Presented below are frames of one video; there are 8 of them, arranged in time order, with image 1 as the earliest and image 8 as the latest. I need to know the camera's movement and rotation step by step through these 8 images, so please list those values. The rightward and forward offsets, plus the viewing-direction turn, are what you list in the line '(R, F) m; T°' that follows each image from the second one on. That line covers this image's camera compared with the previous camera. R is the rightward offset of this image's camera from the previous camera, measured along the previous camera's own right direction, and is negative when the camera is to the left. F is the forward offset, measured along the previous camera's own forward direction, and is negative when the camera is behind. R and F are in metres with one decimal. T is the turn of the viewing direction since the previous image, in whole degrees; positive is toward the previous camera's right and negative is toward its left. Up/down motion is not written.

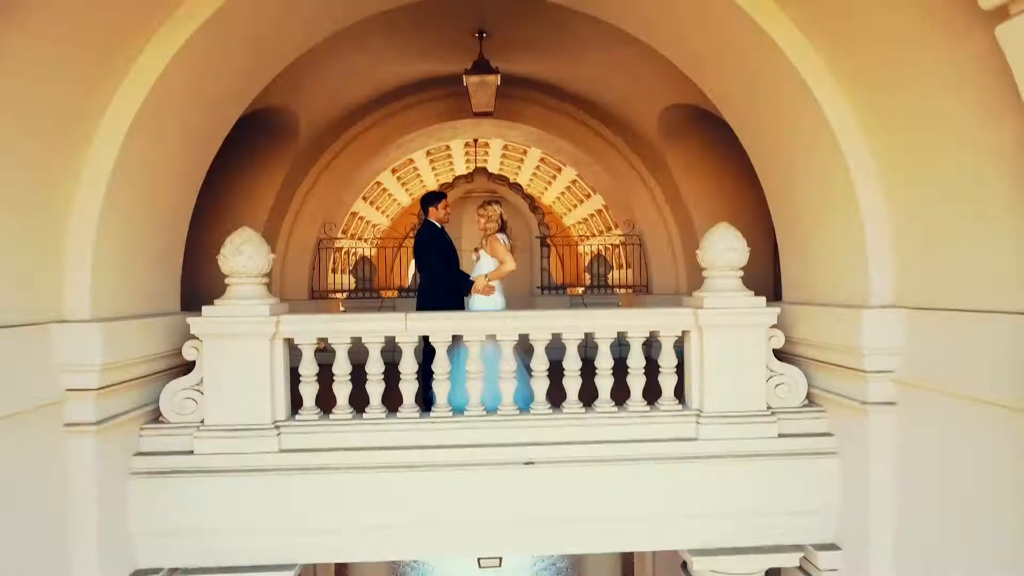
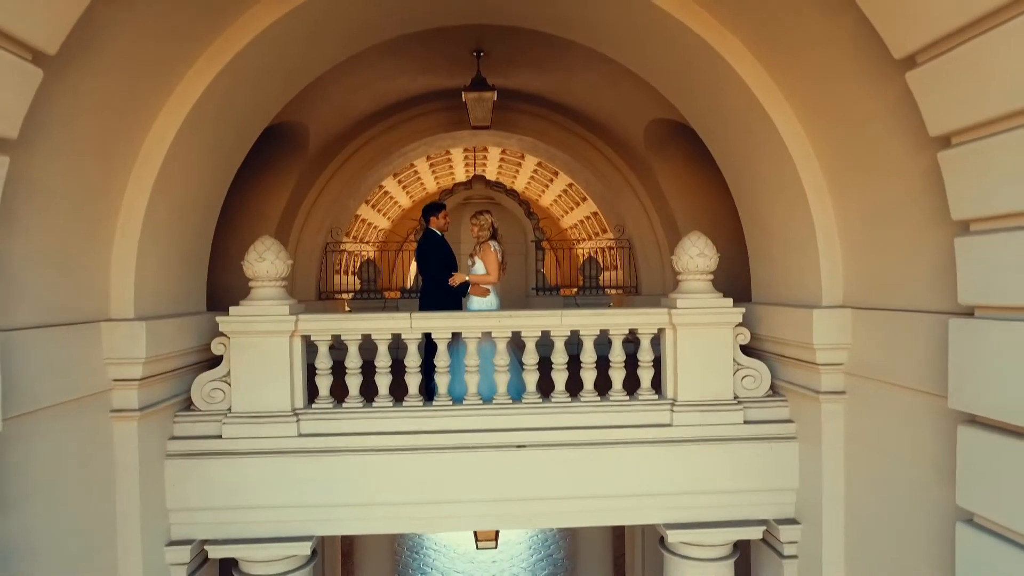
(0.0, -0.4) m; 0°
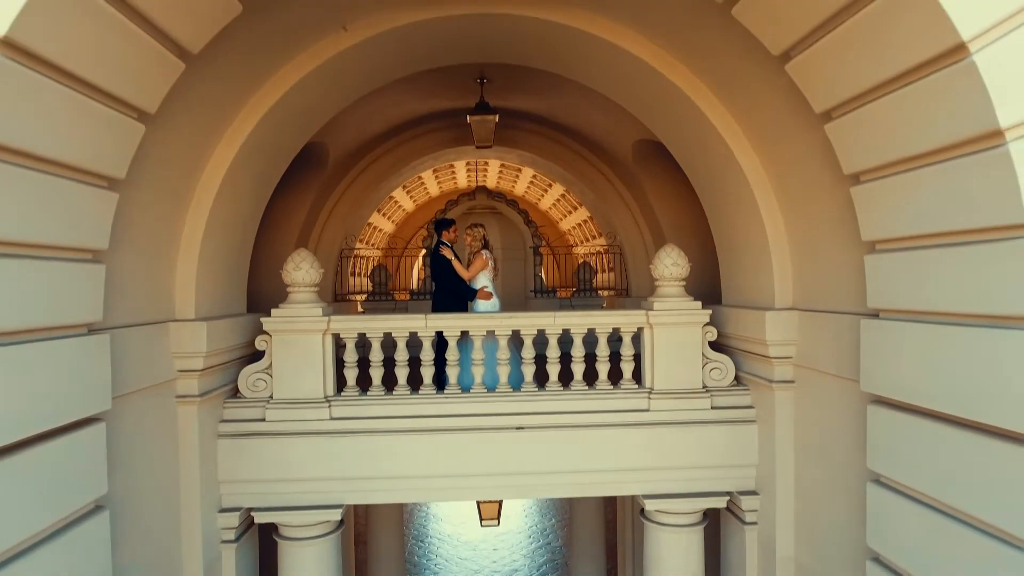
(0.0, -0.6) m; 0°
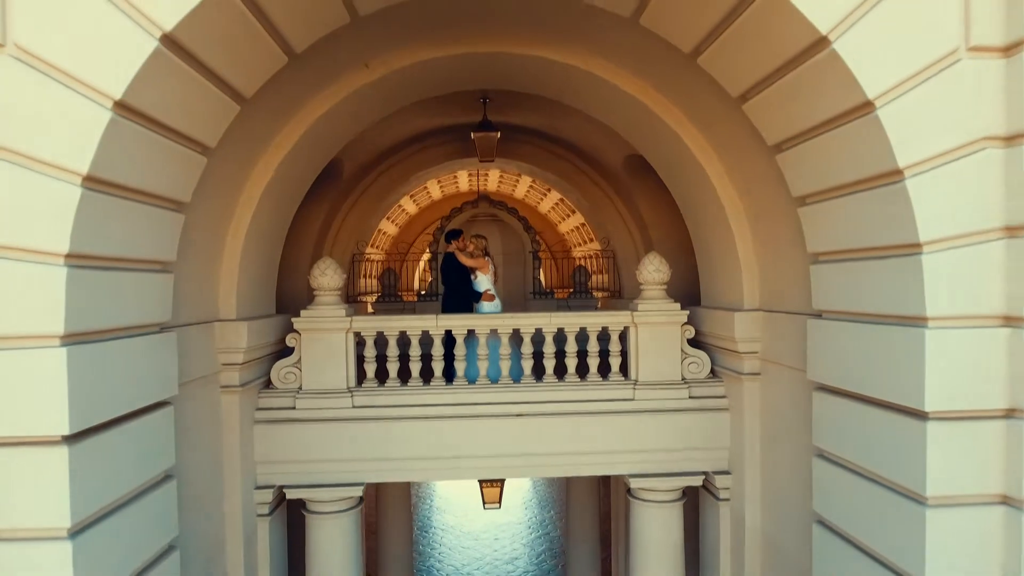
(0.0, -0.6) m; 0°
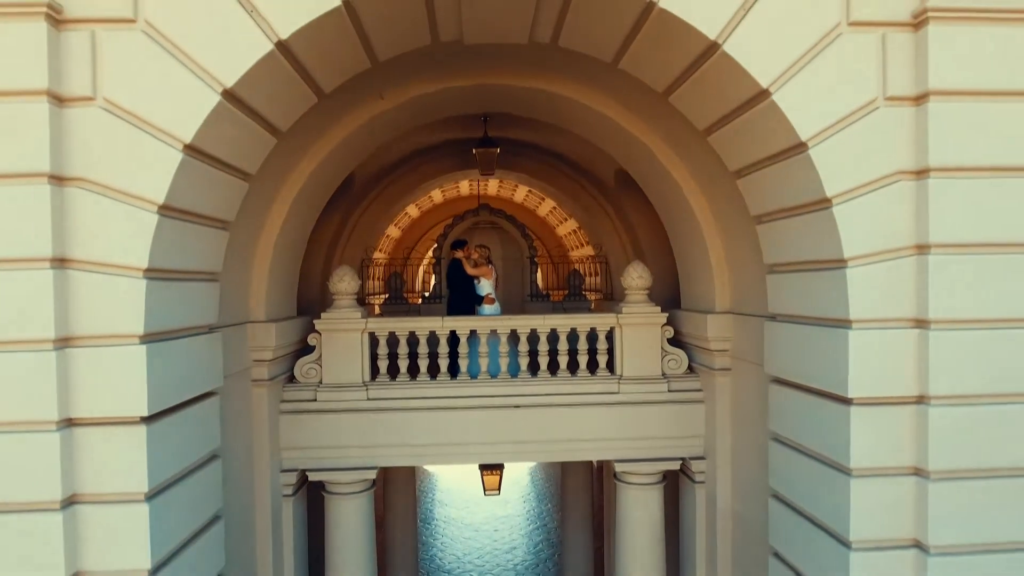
(0.0, -0.6) m; 0°
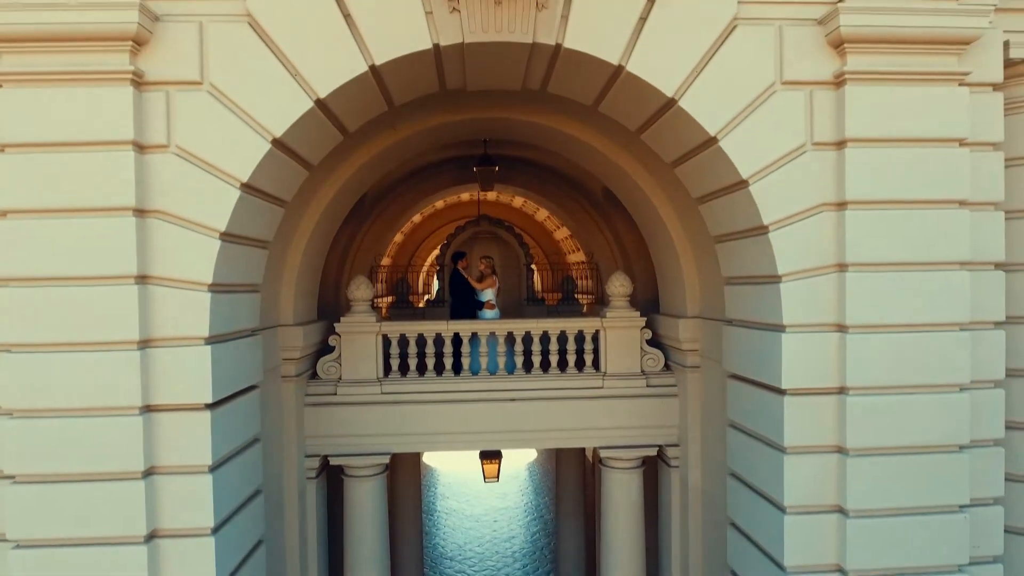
(0.0, -0.8) m; 0°
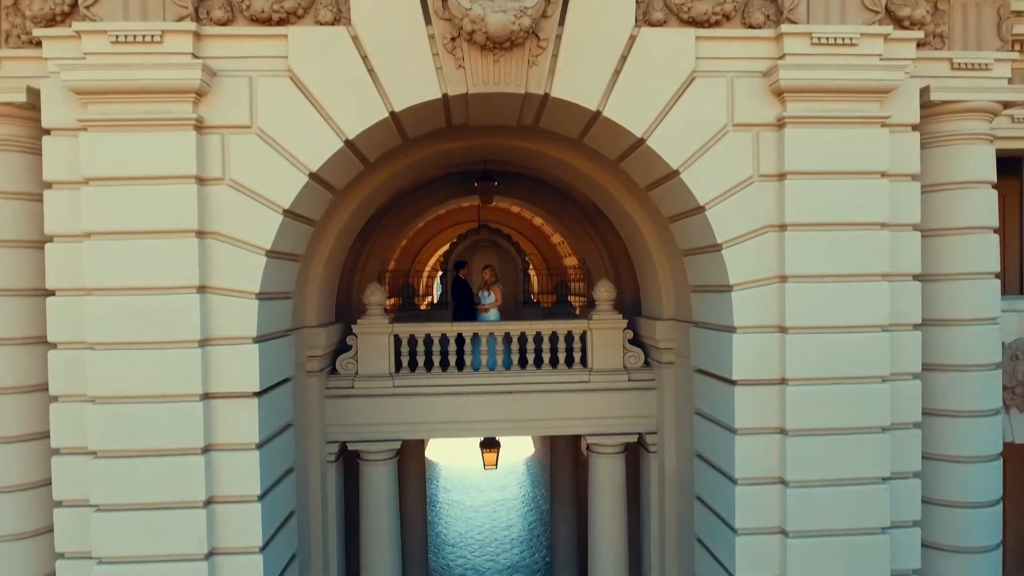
(0.0, -0.8) m; 0°
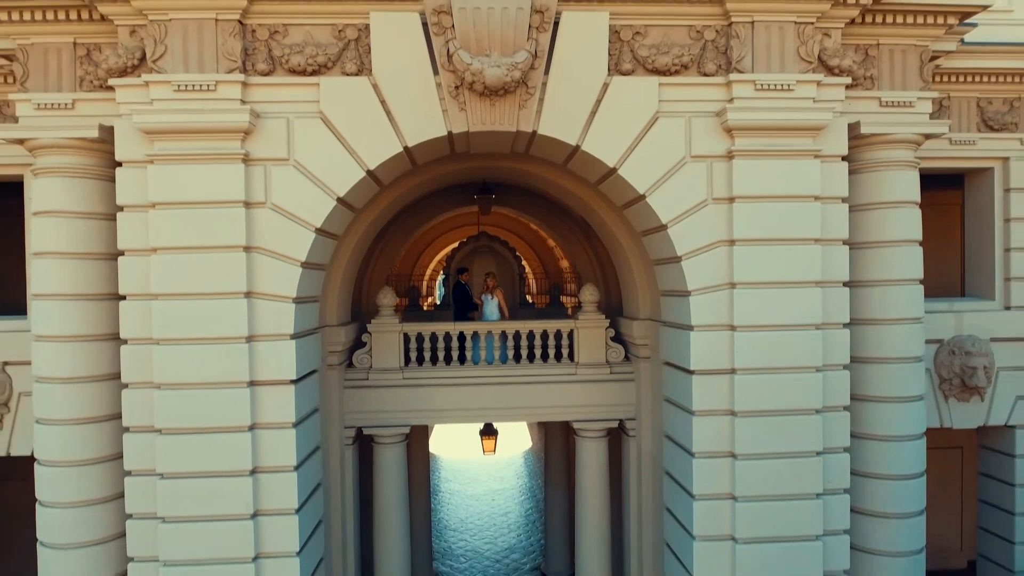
(0.0, -1.0) m; 0°
